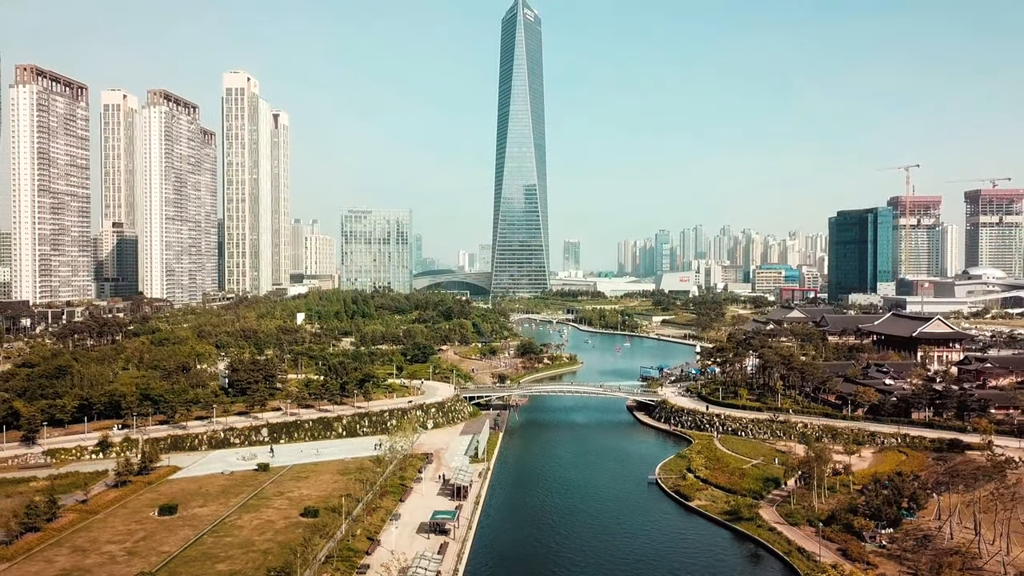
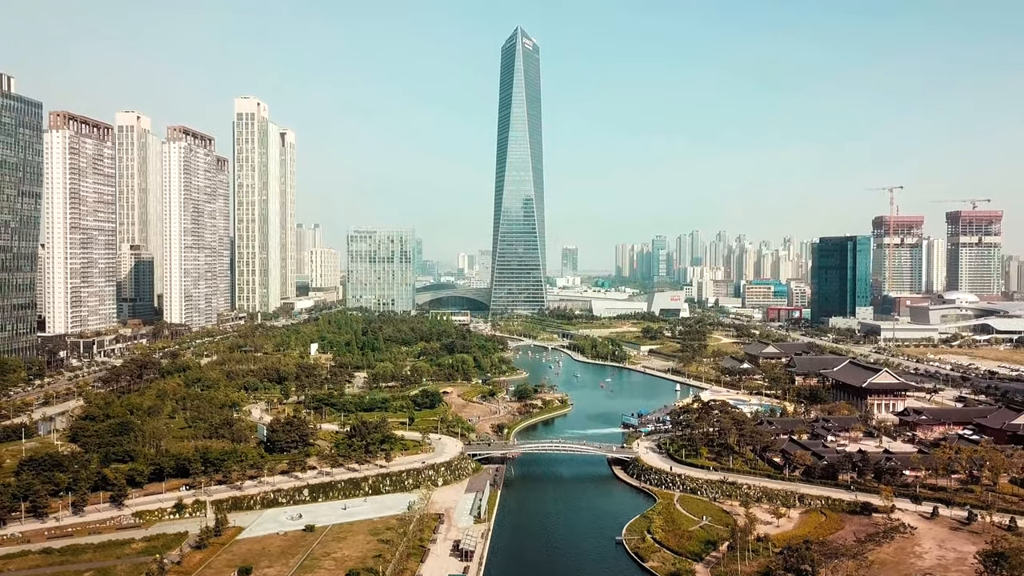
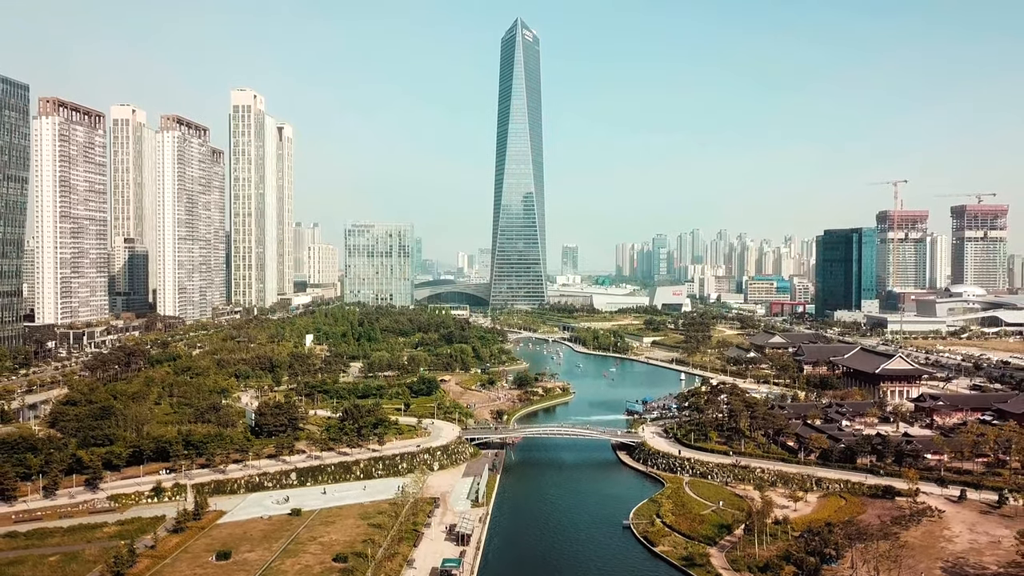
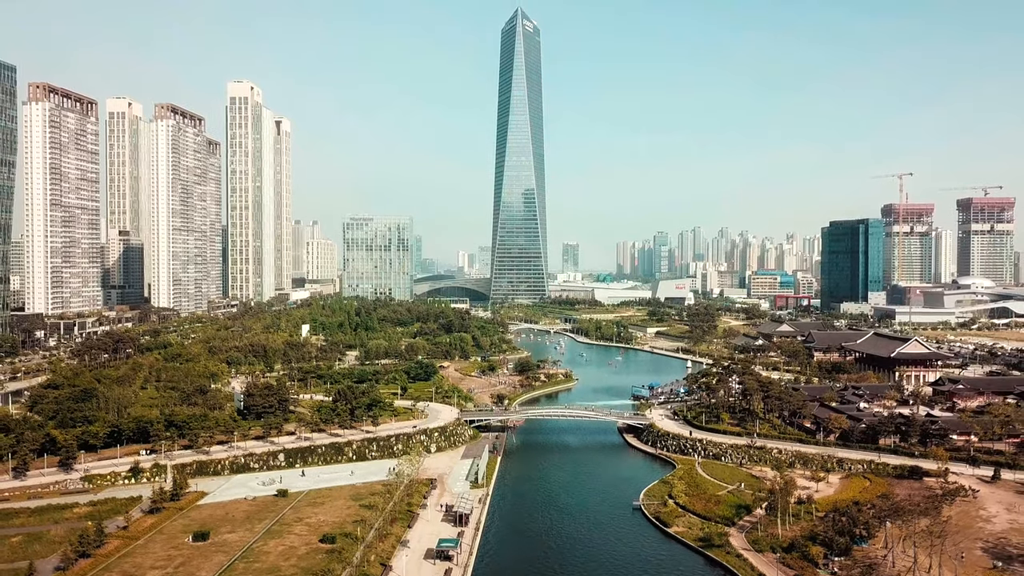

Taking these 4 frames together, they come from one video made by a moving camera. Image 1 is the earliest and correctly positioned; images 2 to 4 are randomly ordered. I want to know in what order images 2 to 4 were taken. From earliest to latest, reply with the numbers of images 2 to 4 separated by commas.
4, 3, 2
